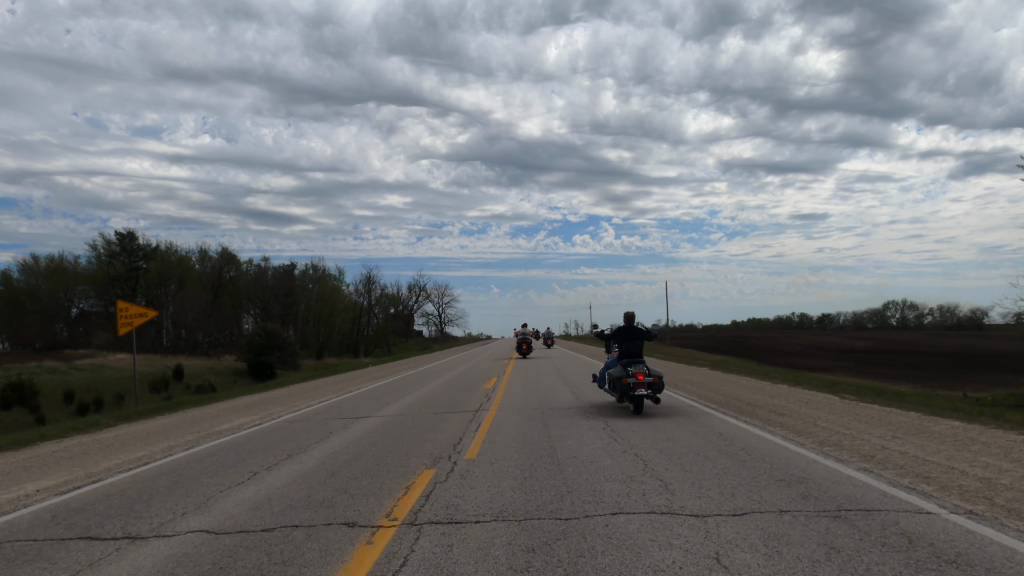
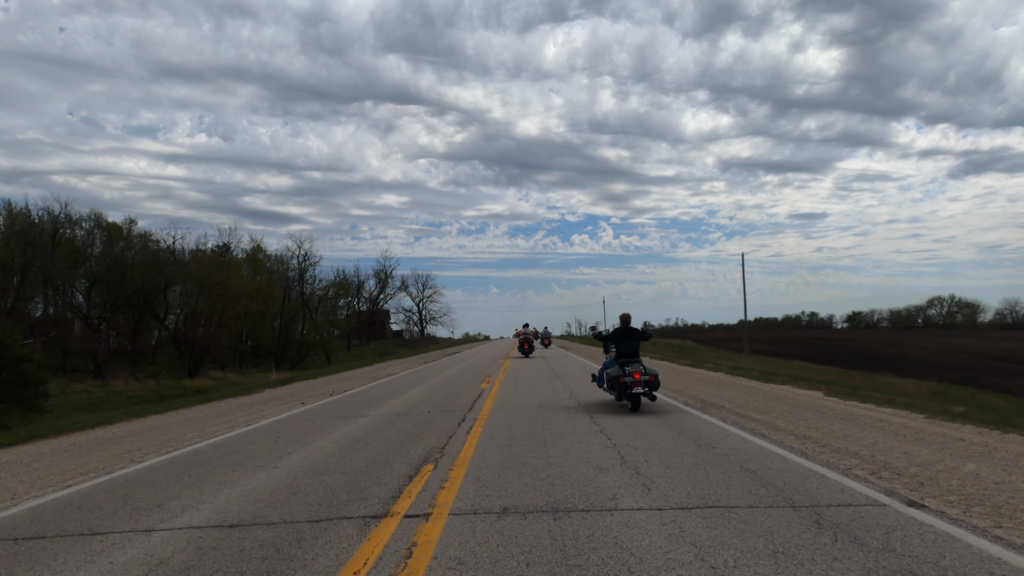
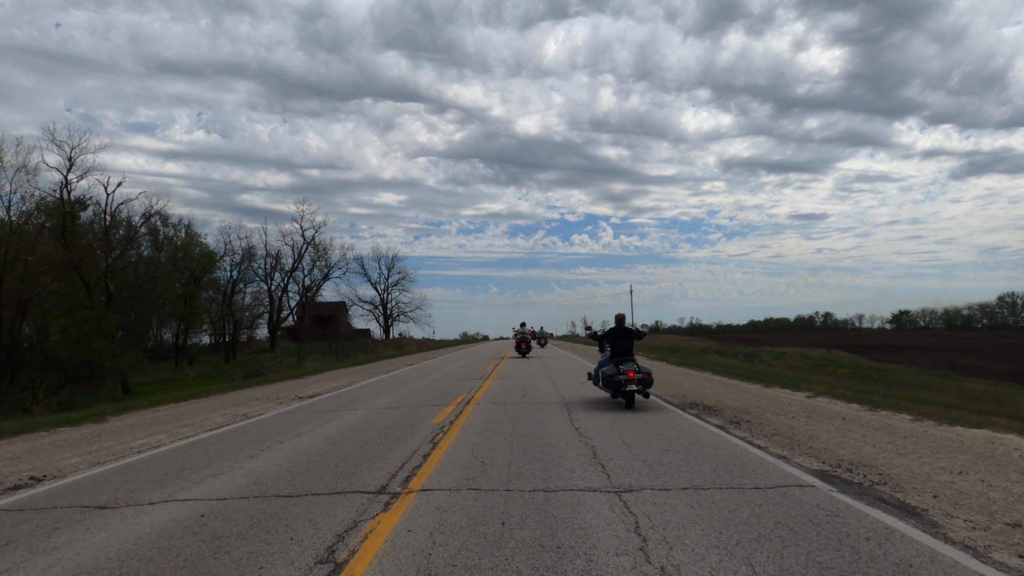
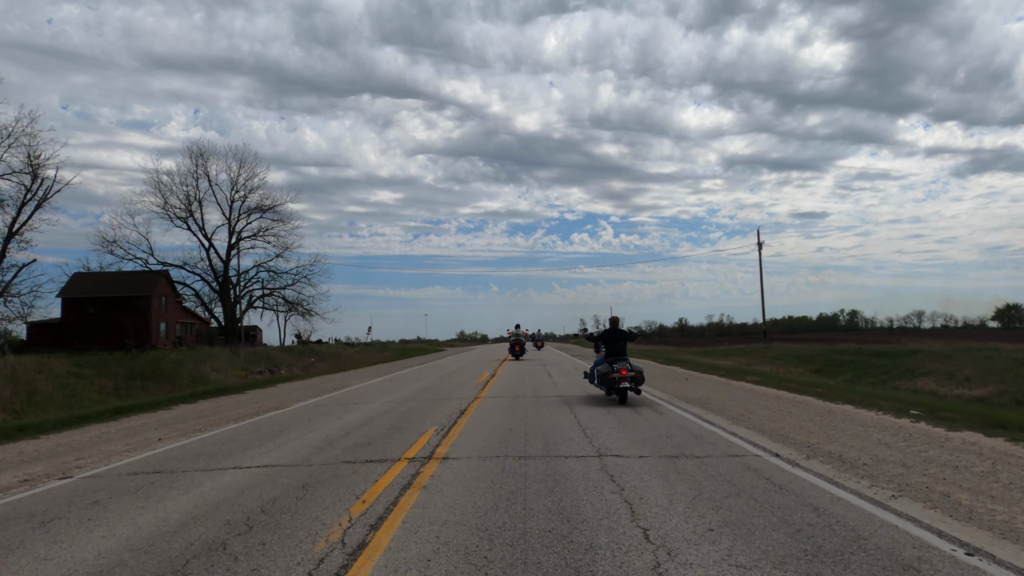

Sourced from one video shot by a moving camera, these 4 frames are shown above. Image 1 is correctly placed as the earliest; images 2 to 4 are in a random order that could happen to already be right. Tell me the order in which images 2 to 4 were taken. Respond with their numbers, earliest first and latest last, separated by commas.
2, 3, 4
